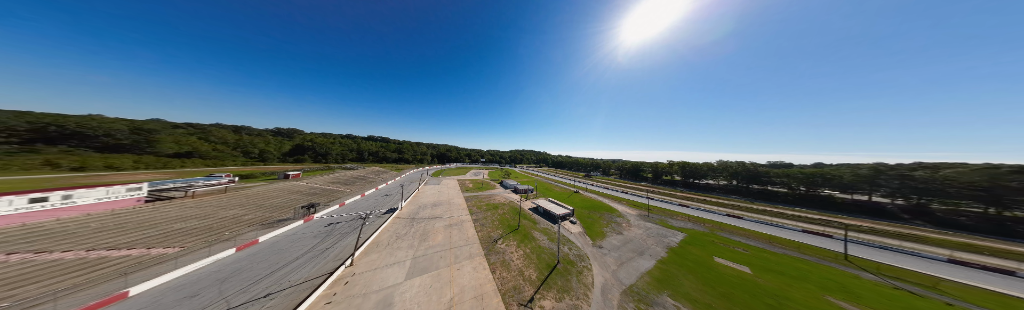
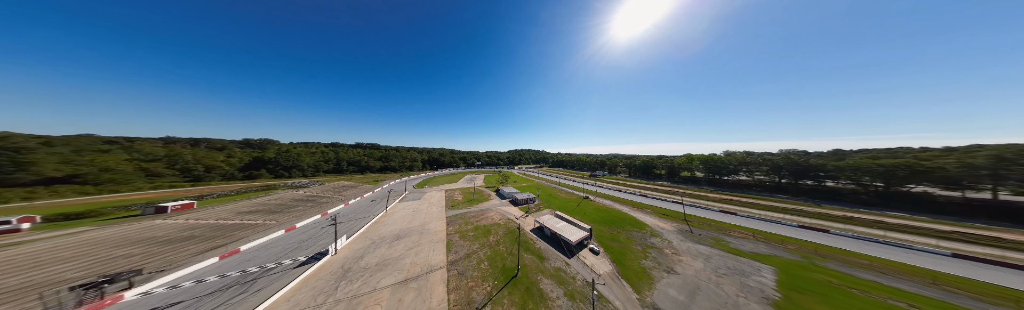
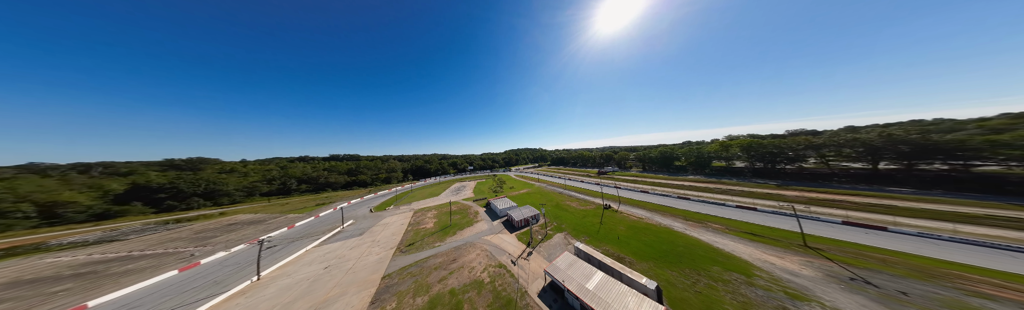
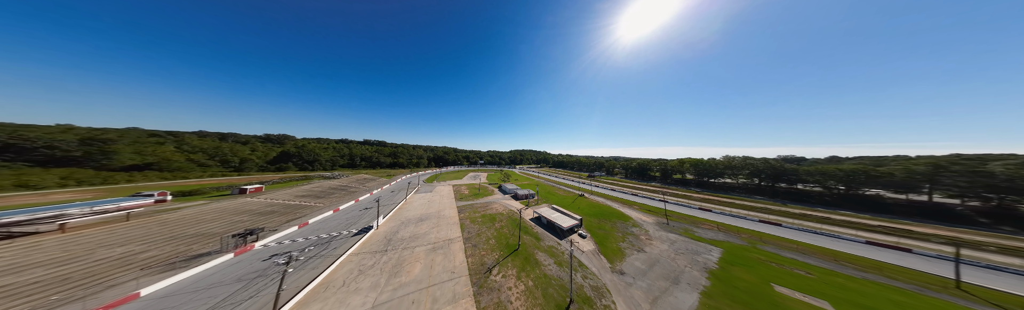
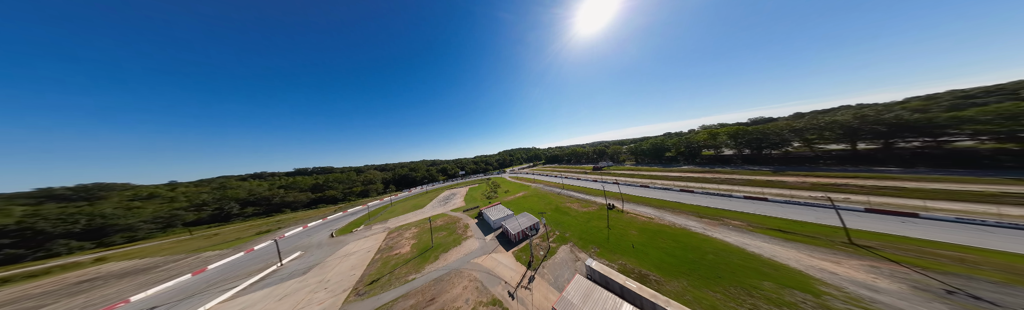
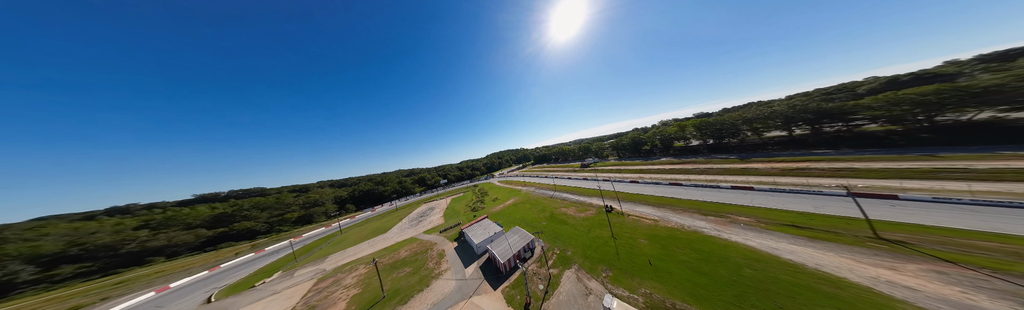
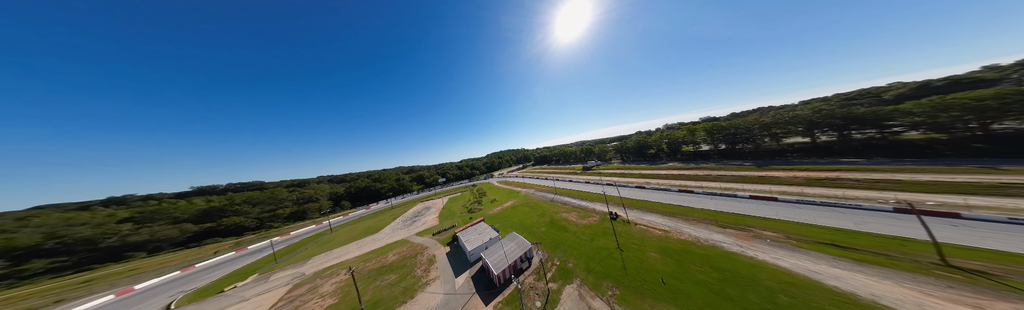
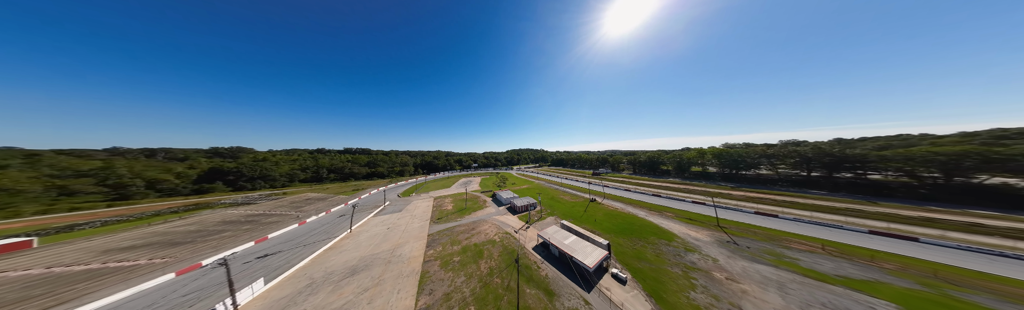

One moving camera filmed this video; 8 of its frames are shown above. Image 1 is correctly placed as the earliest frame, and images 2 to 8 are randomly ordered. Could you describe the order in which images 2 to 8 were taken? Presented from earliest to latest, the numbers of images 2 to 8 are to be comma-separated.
4, 2, 8, 3, 5, 6, 7
